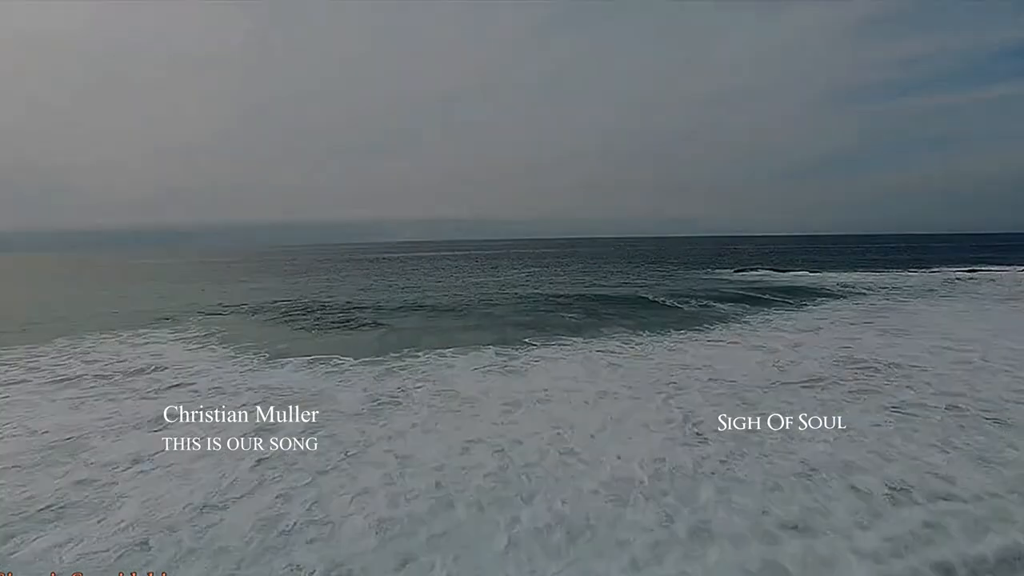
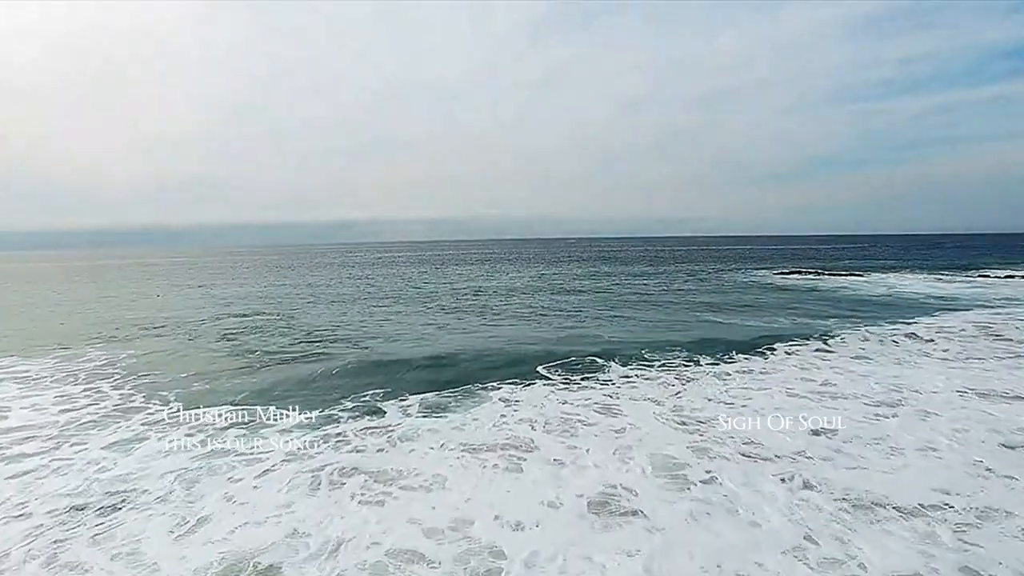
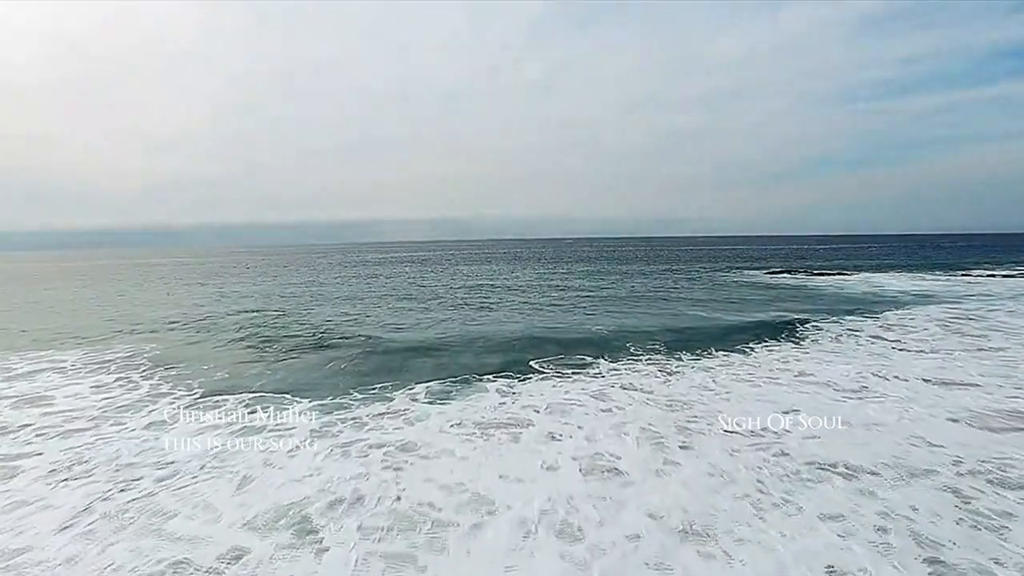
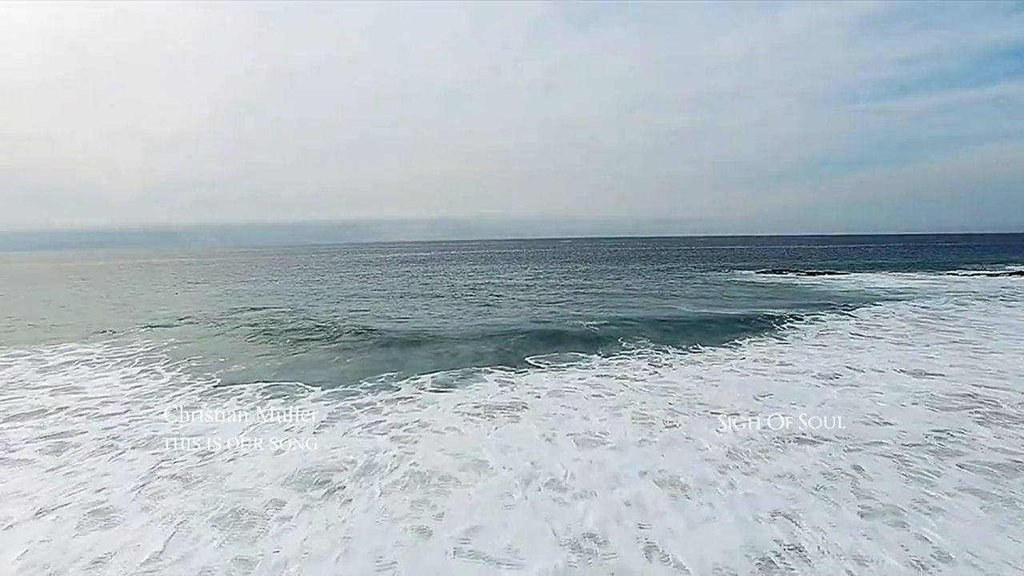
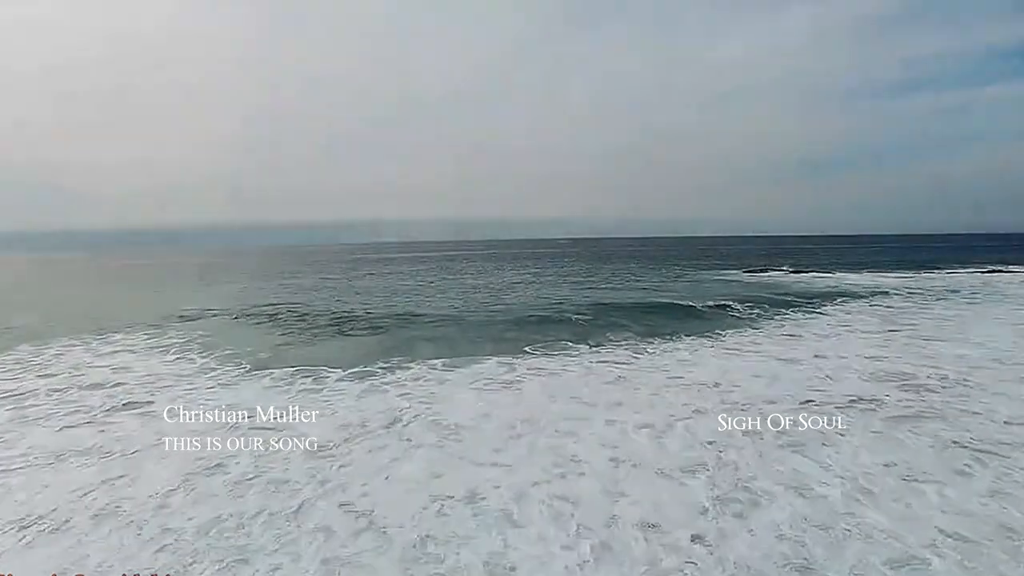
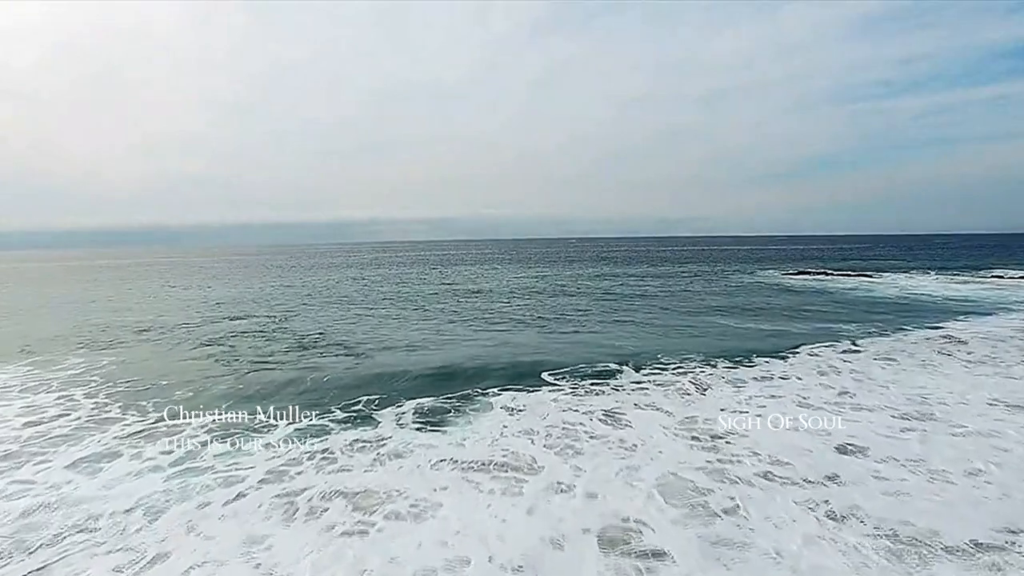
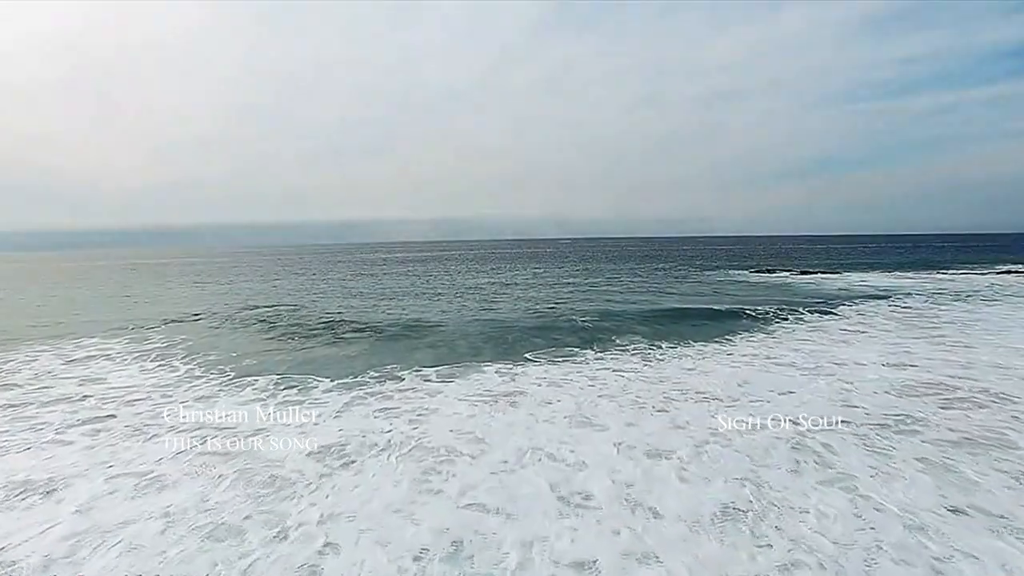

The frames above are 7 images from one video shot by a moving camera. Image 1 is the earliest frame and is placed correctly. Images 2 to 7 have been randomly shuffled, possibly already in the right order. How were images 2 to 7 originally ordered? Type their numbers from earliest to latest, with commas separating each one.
5, 7, 4, 3, 2, 6
